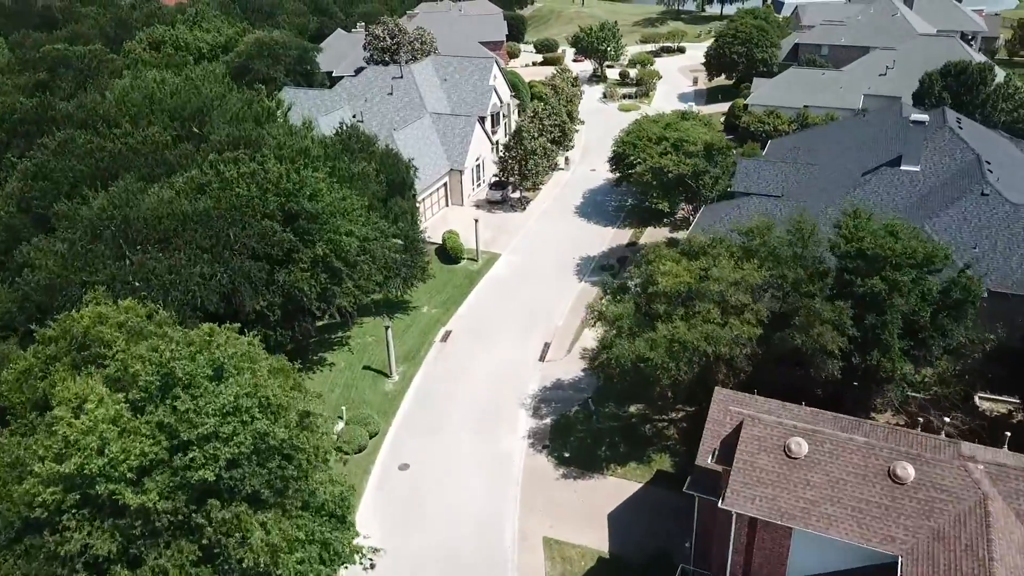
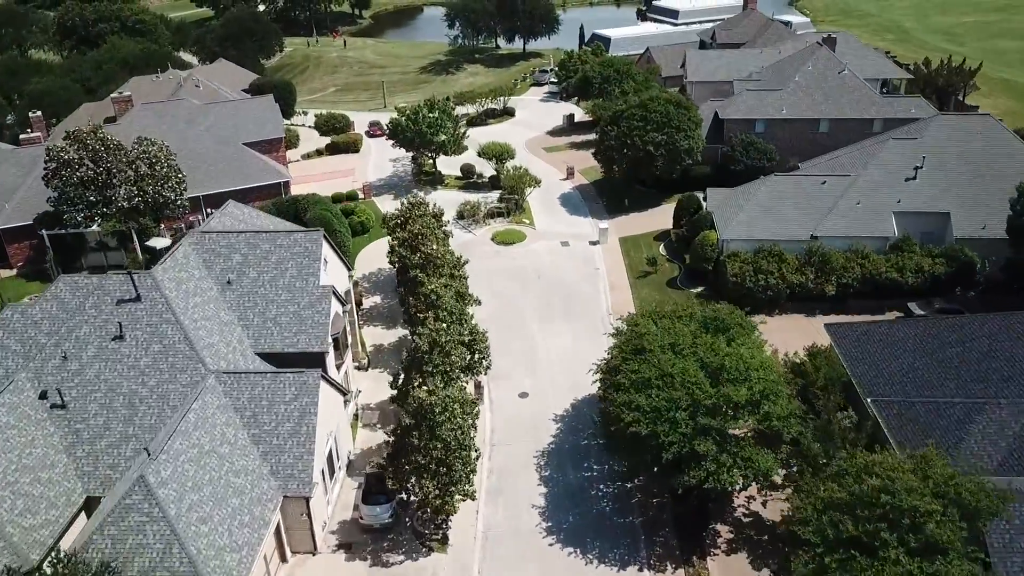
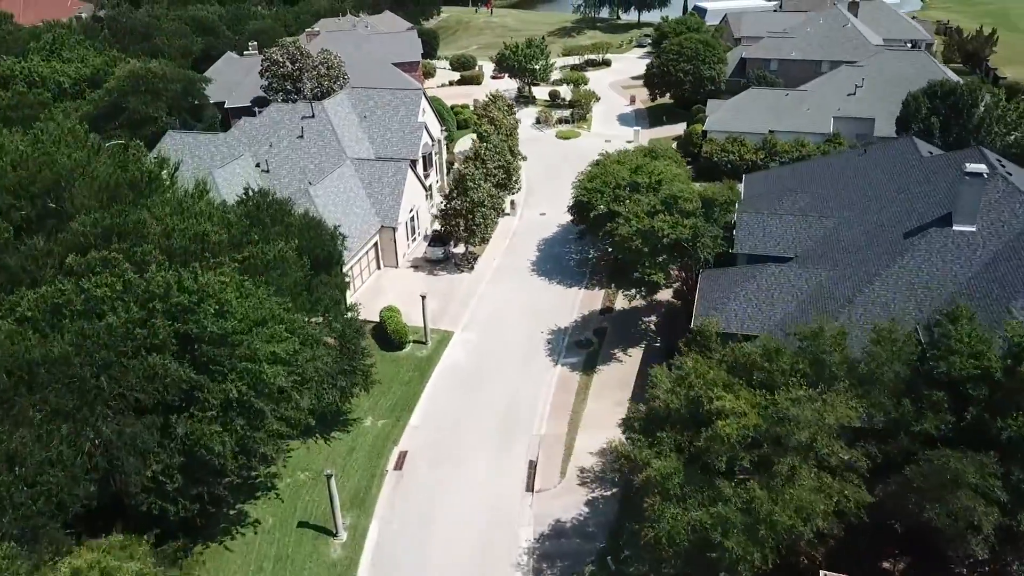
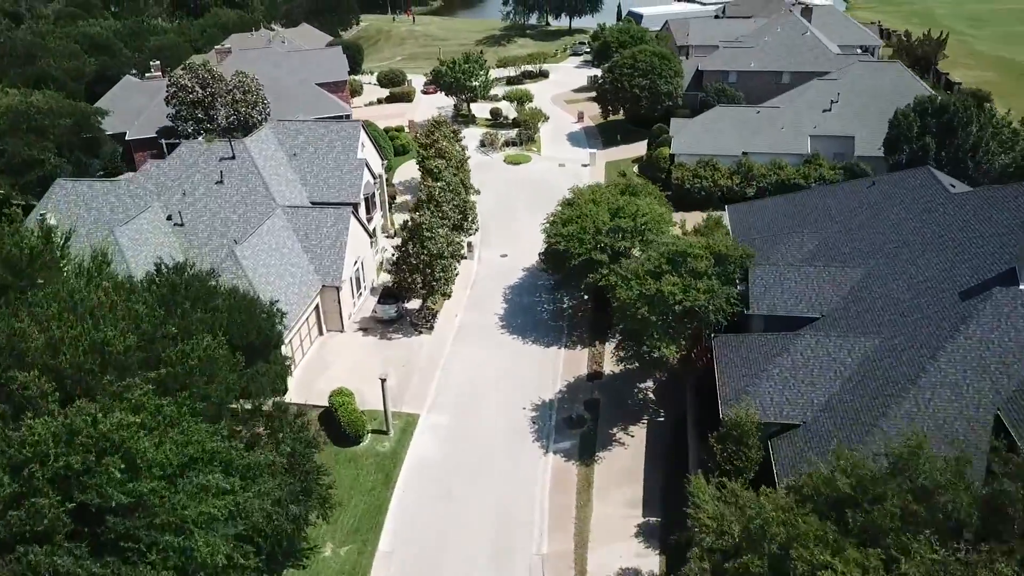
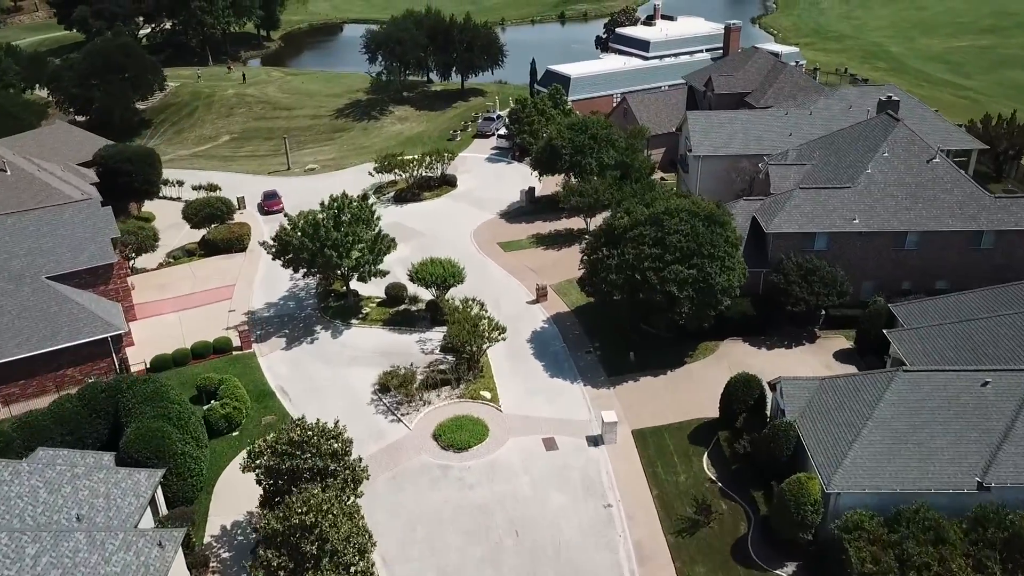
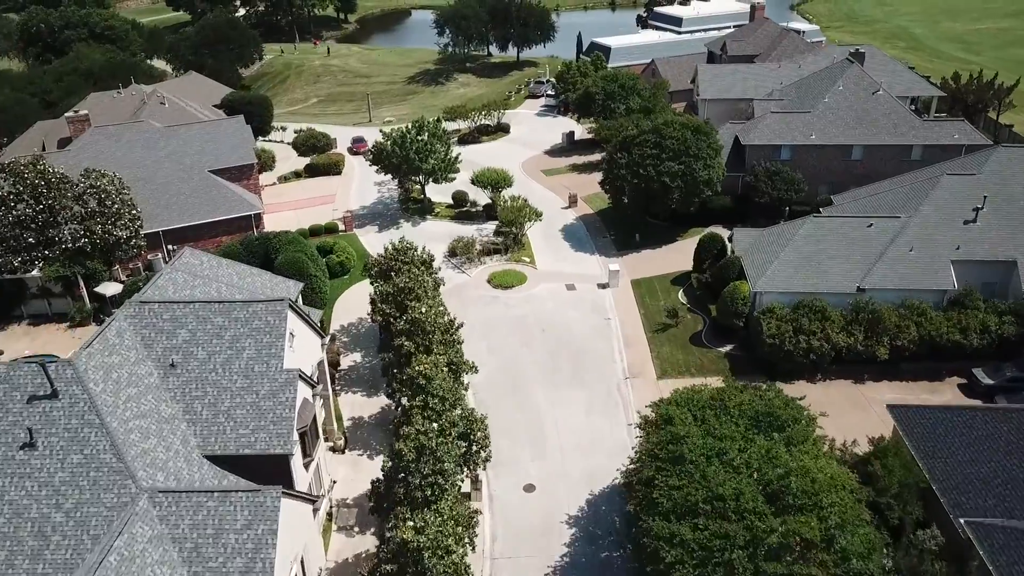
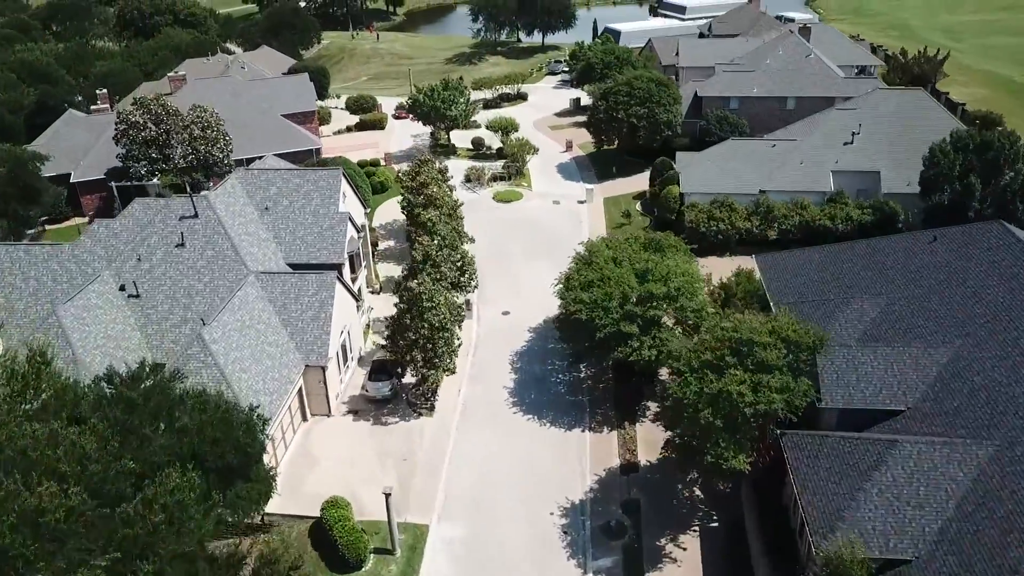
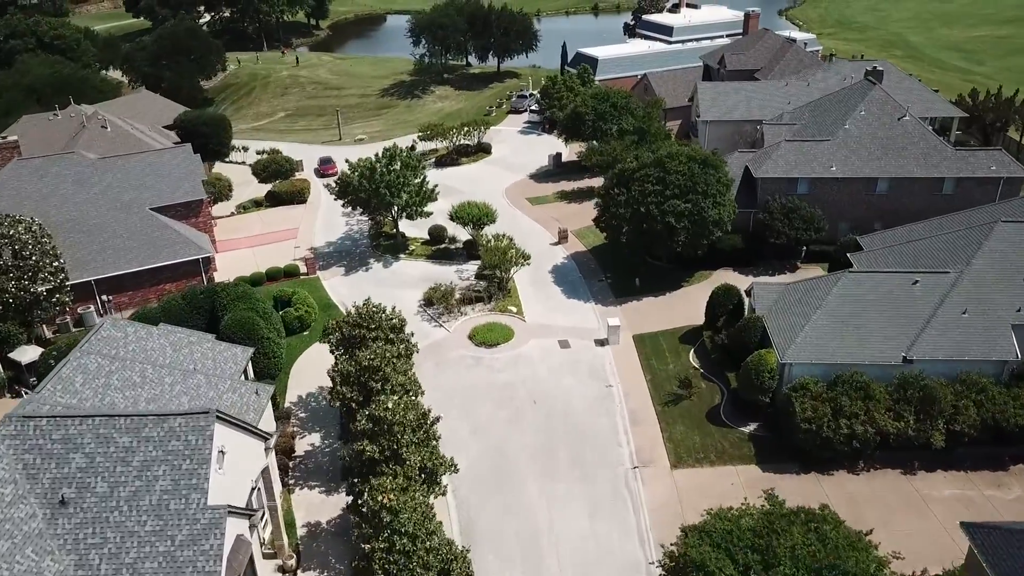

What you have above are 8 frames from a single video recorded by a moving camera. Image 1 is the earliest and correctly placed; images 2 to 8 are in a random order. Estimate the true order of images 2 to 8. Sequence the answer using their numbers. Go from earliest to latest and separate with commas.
3, 4, 7, 2, 6, 8, 5
